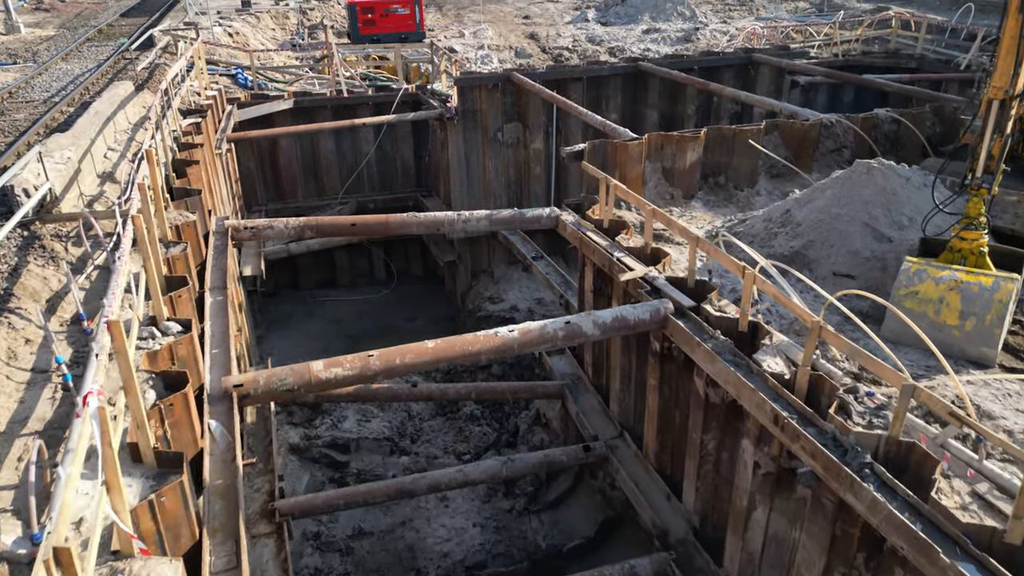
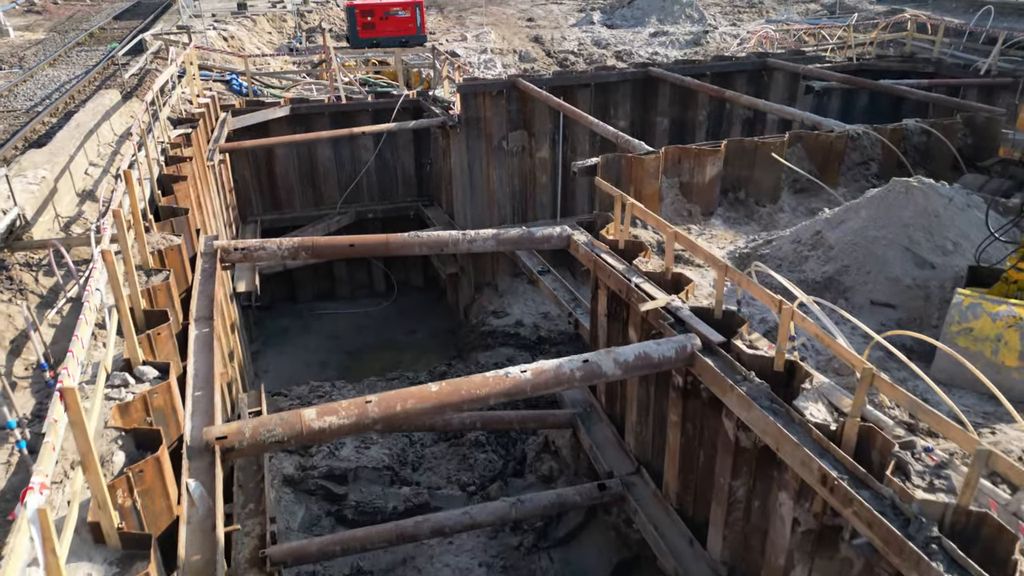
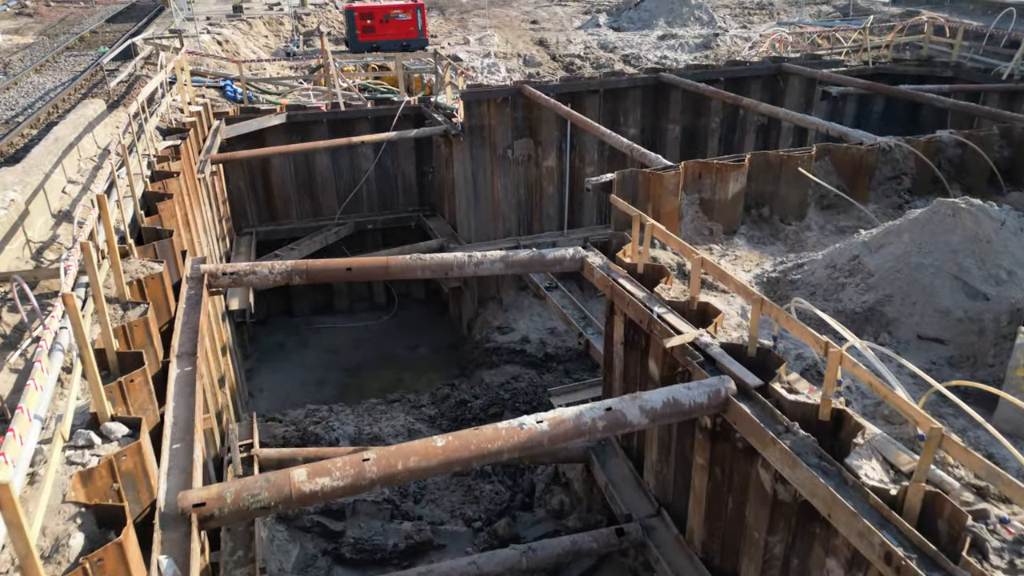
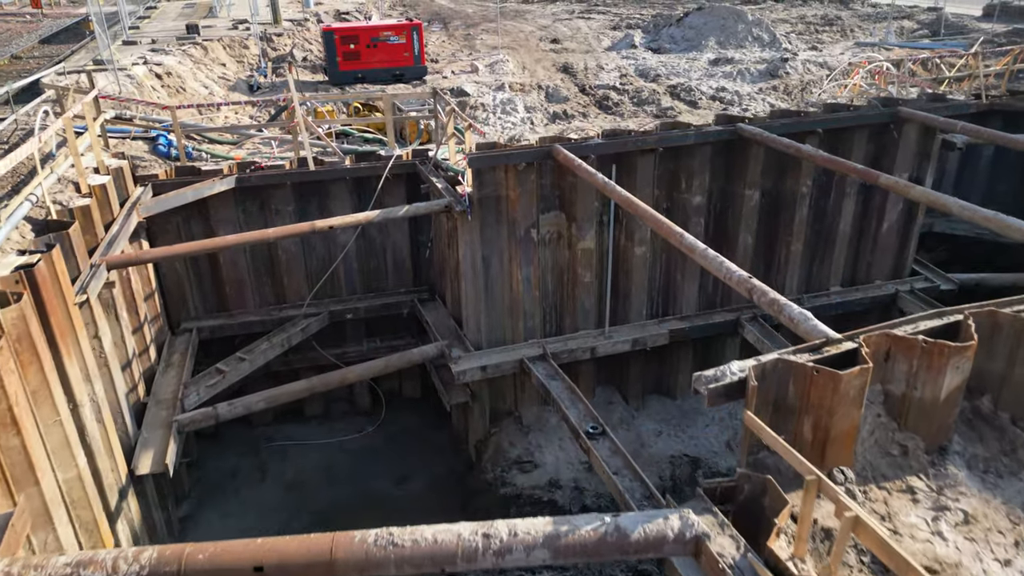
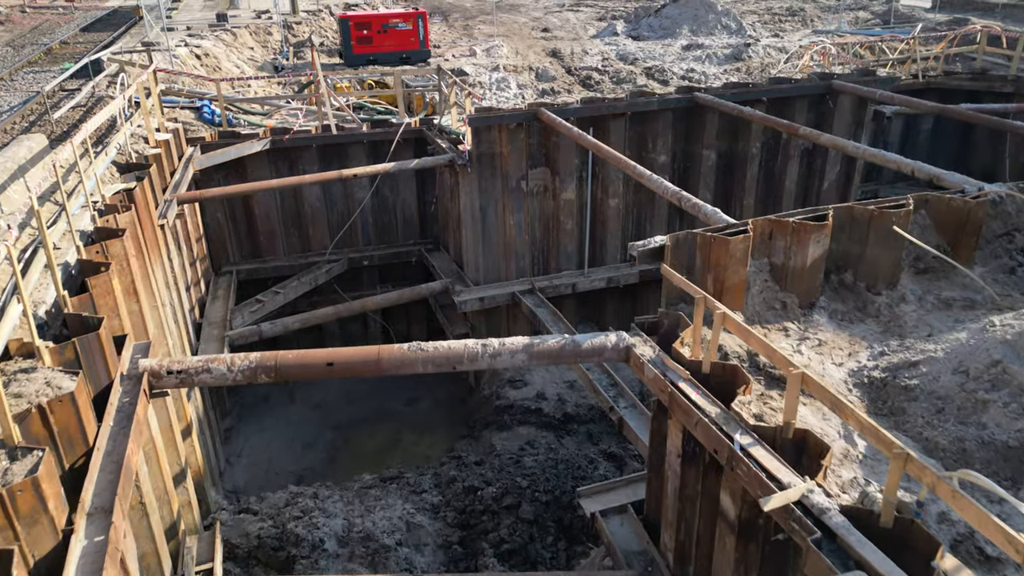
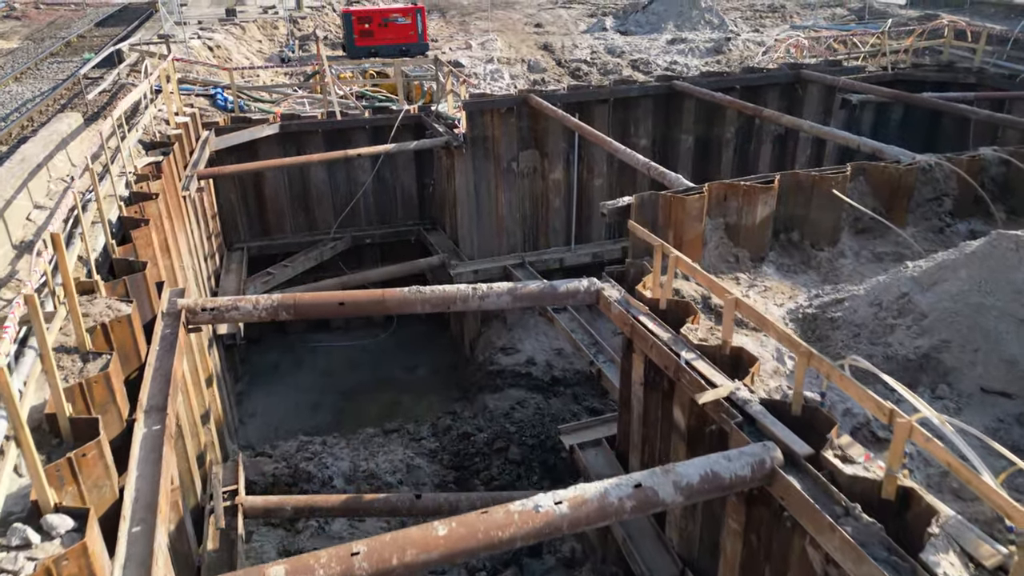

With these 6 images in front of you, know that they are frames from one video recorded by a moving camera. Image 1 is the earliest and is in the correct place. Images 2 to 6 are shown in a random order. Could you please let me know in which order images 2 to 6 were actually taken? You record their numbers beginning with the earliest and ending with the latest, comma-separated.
2, 3, 6, 5, 4
